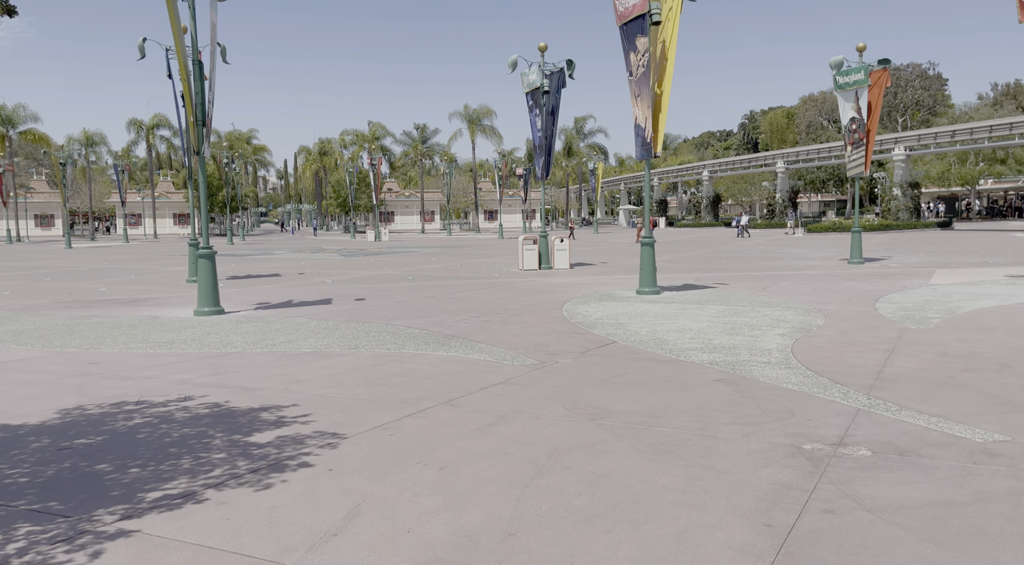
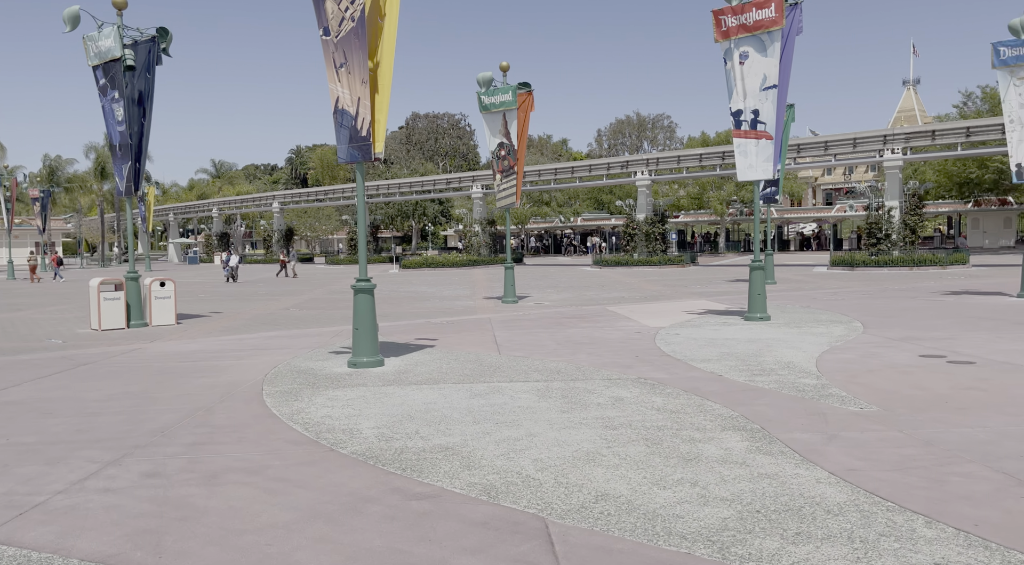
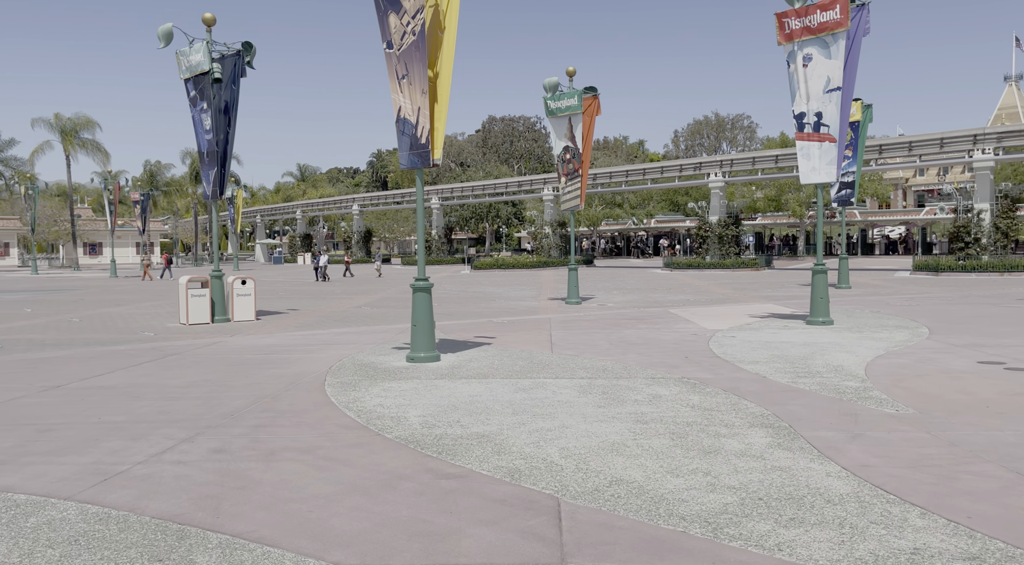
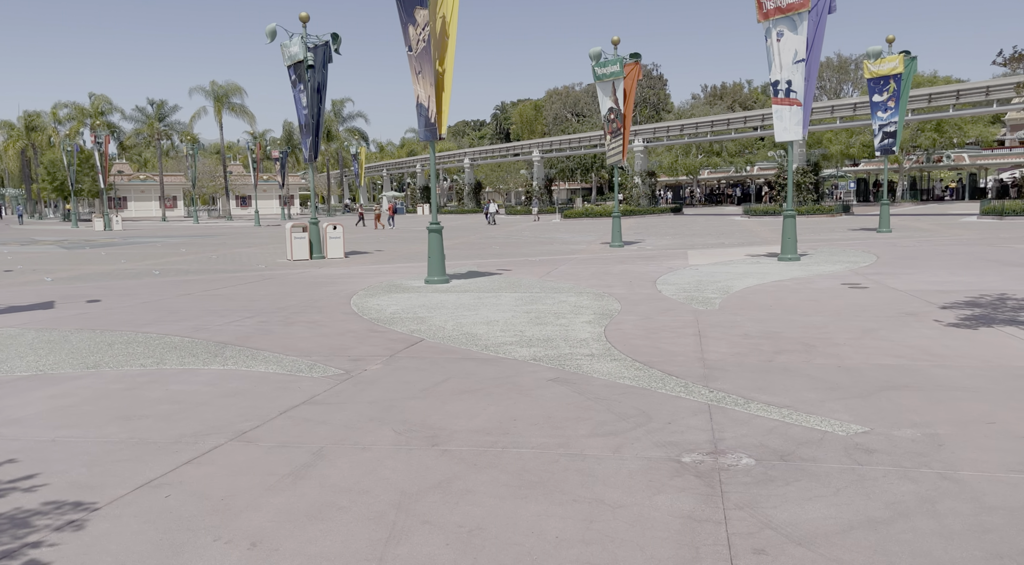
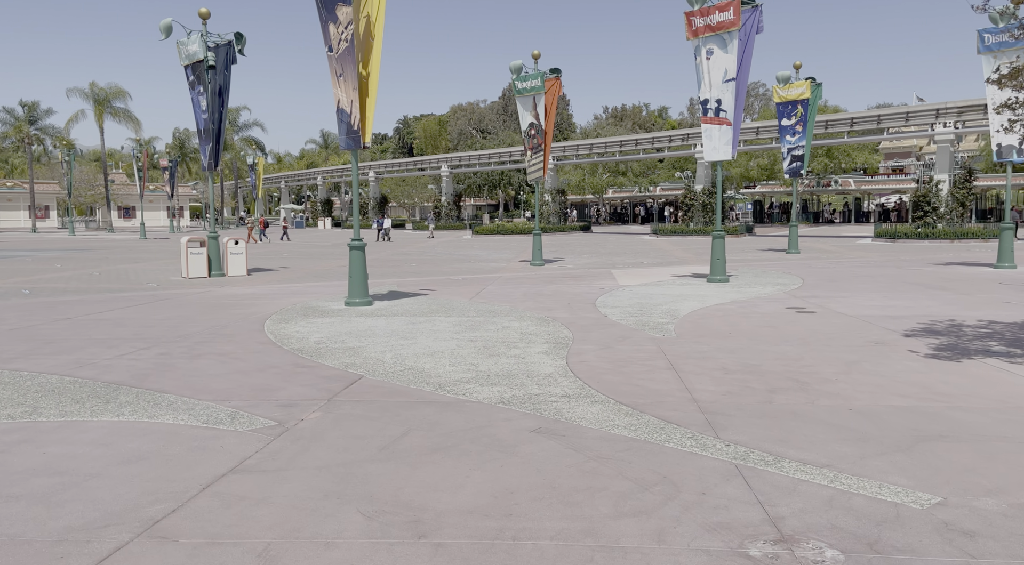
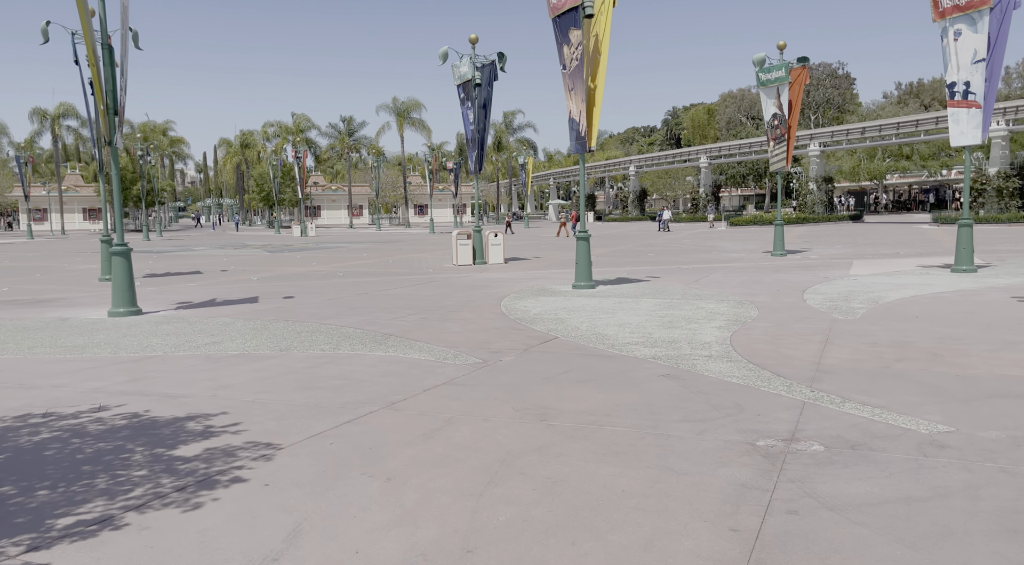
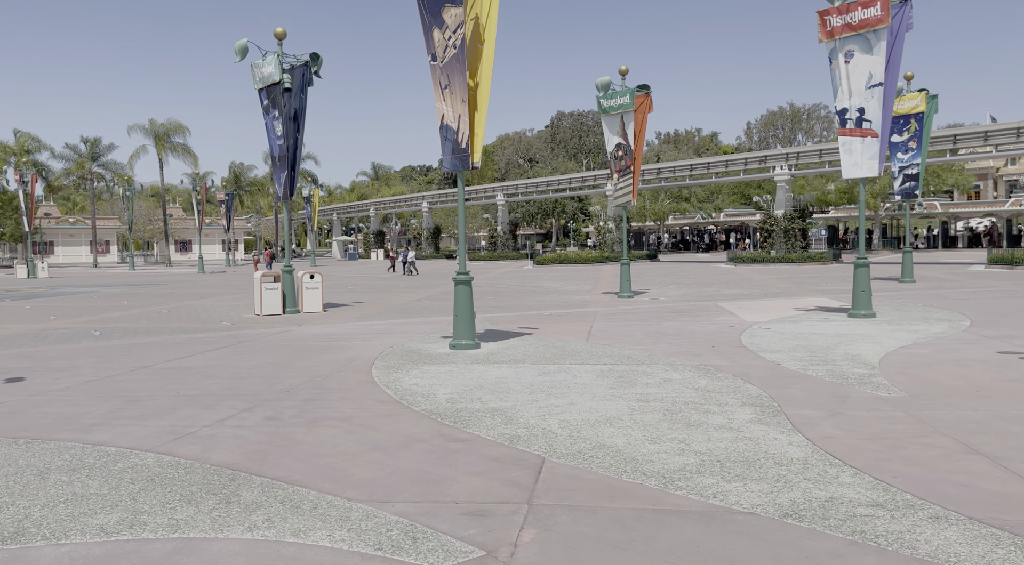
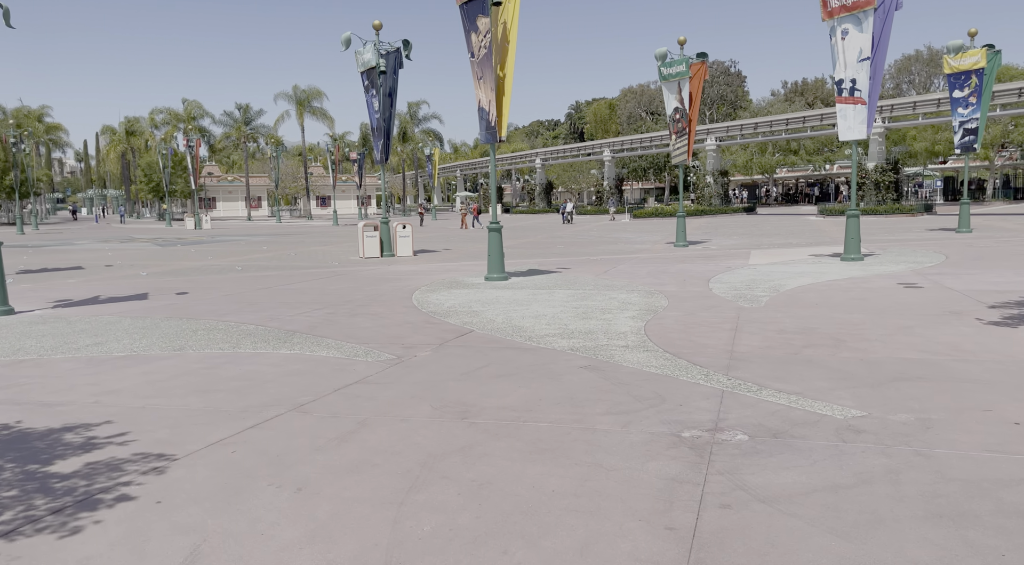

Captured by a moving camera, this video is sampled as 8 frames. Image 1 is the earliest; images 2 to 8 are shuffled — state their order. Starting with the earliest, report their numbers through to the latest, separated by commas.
6, 8, 4, 5, 7, 3, 2
